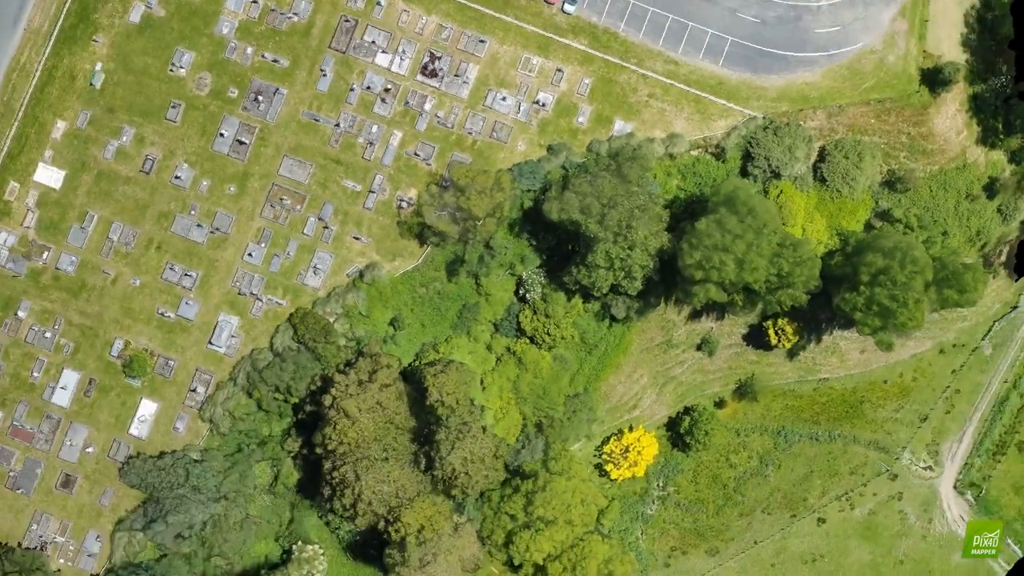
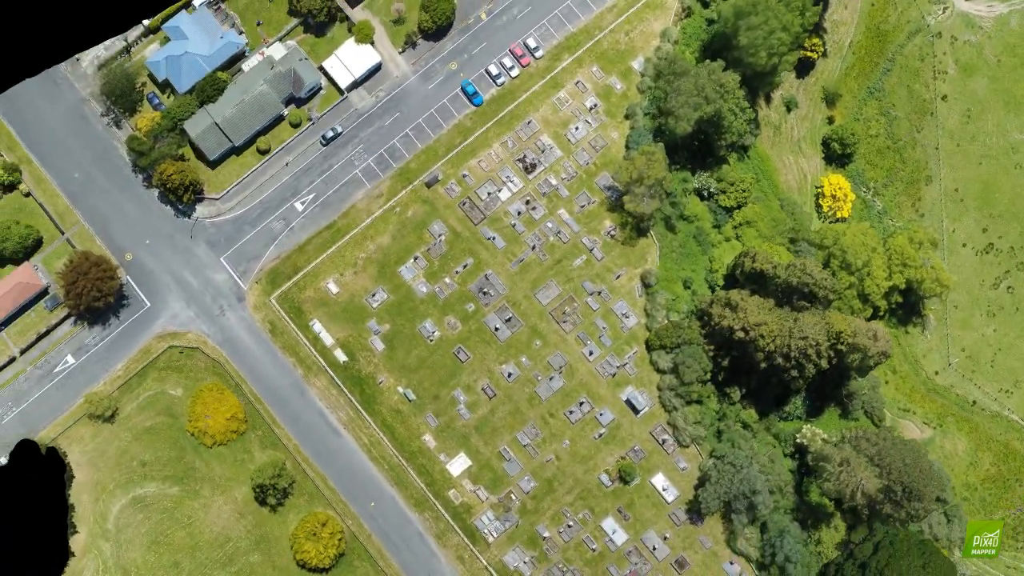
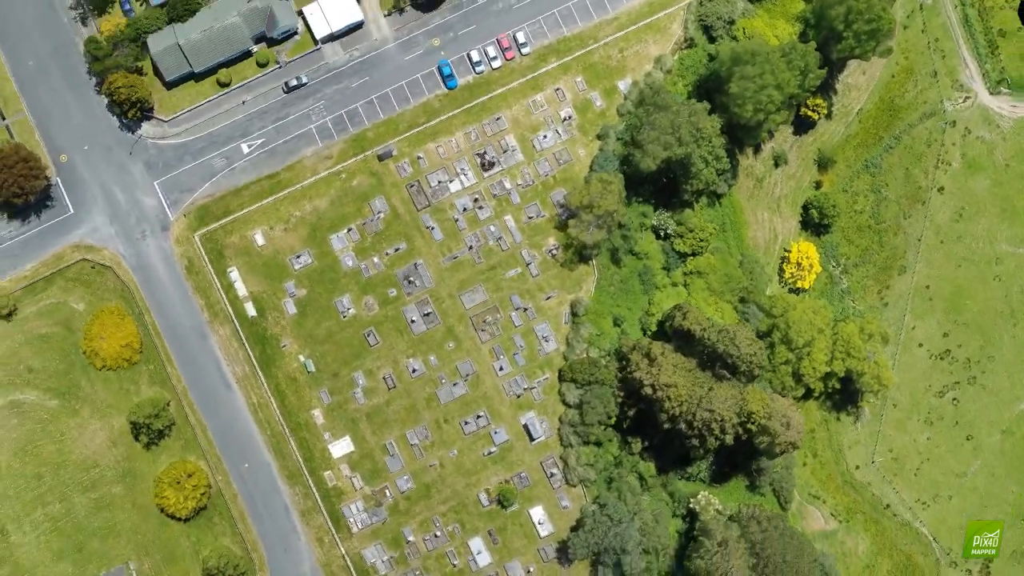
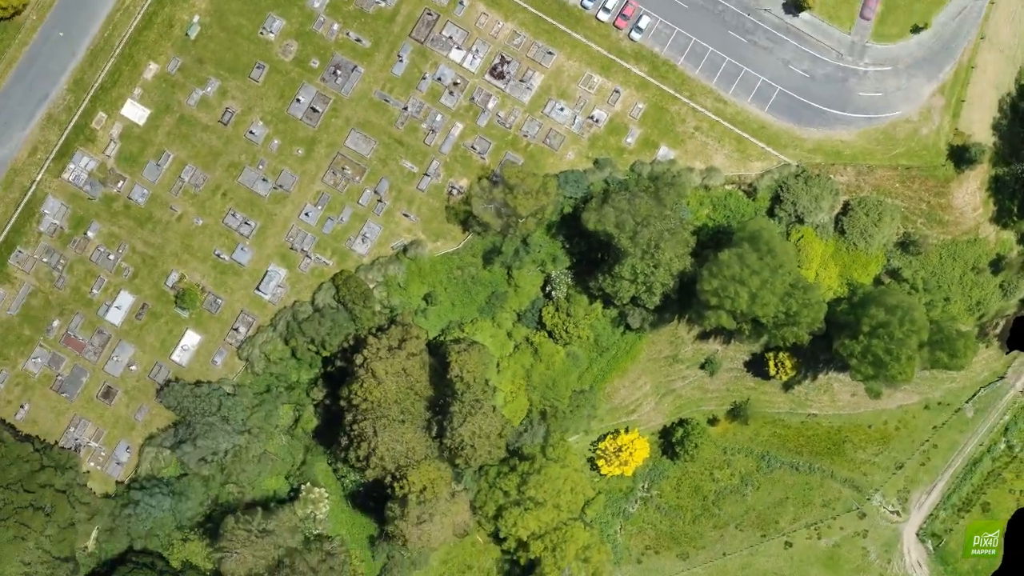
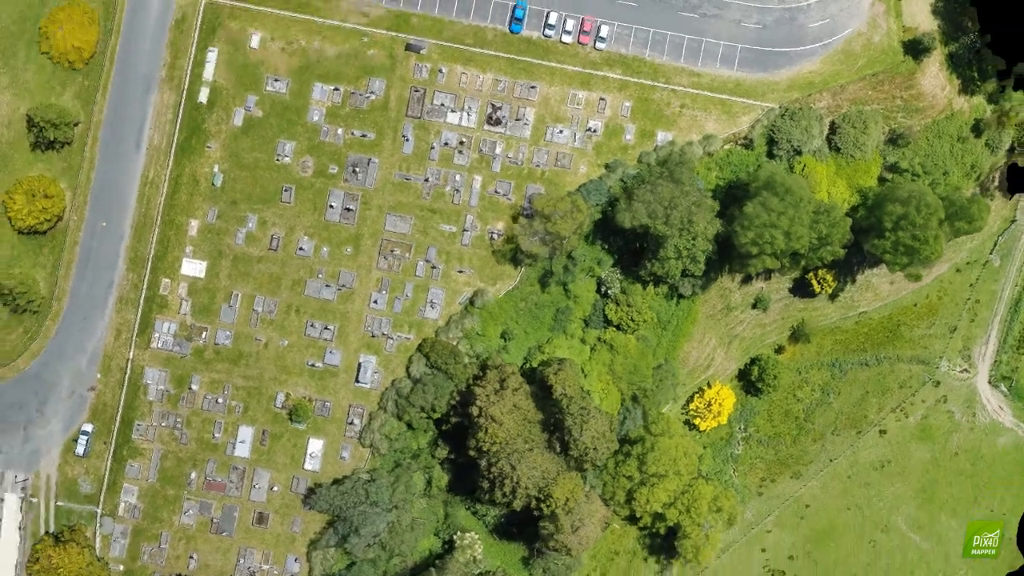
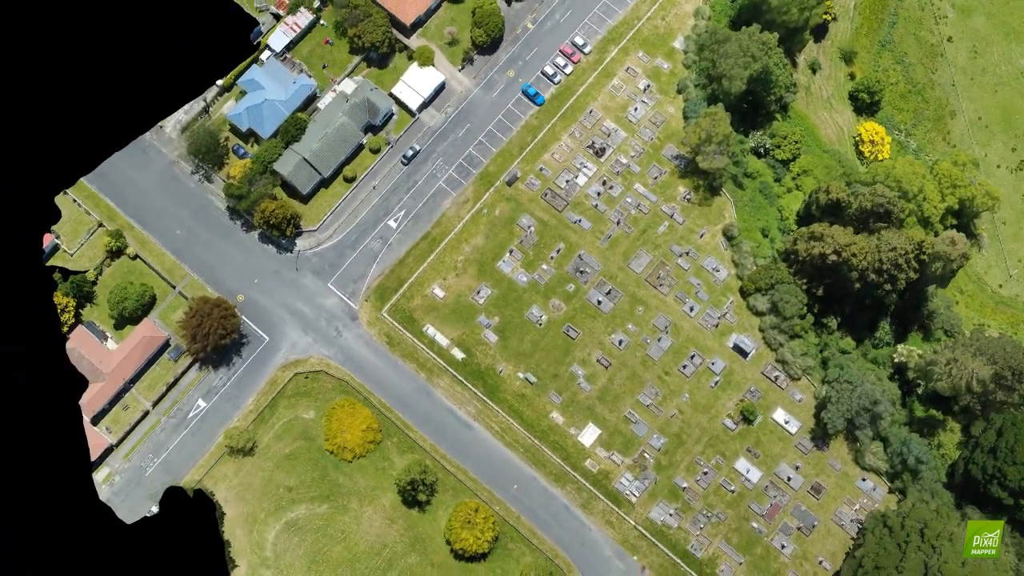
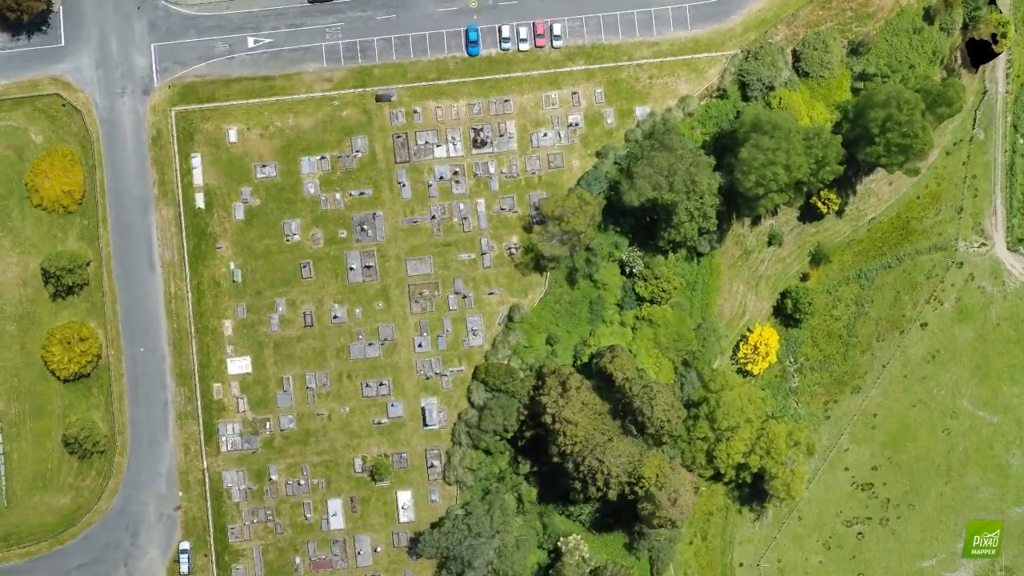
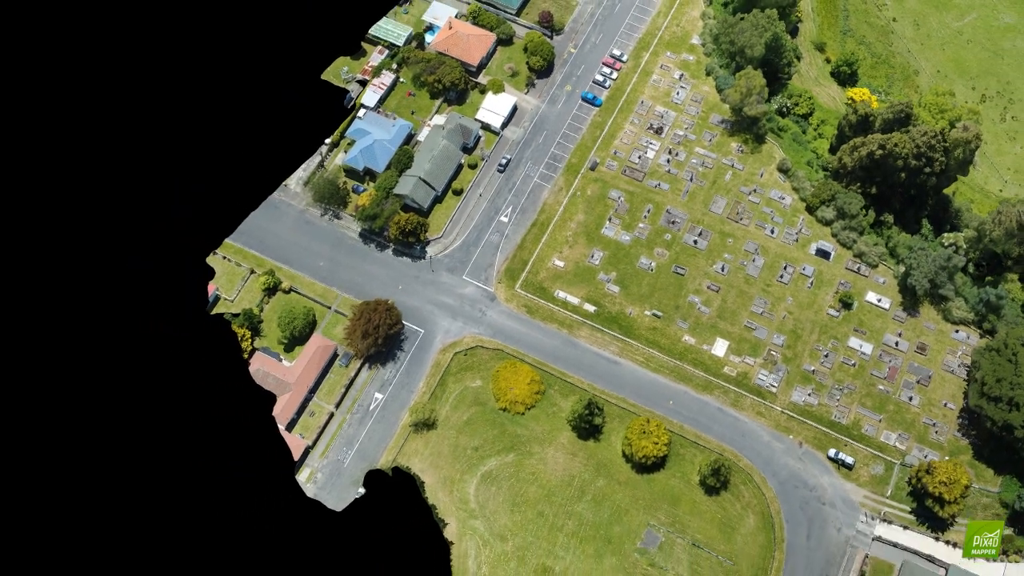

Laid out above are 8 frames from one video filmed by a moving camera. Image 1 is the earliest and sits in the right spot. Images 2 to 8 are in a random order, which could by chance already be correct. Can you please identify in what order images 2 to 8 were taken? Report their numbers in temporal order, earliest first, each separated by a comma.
4, 5, 7, 3, 2, 6, 8
